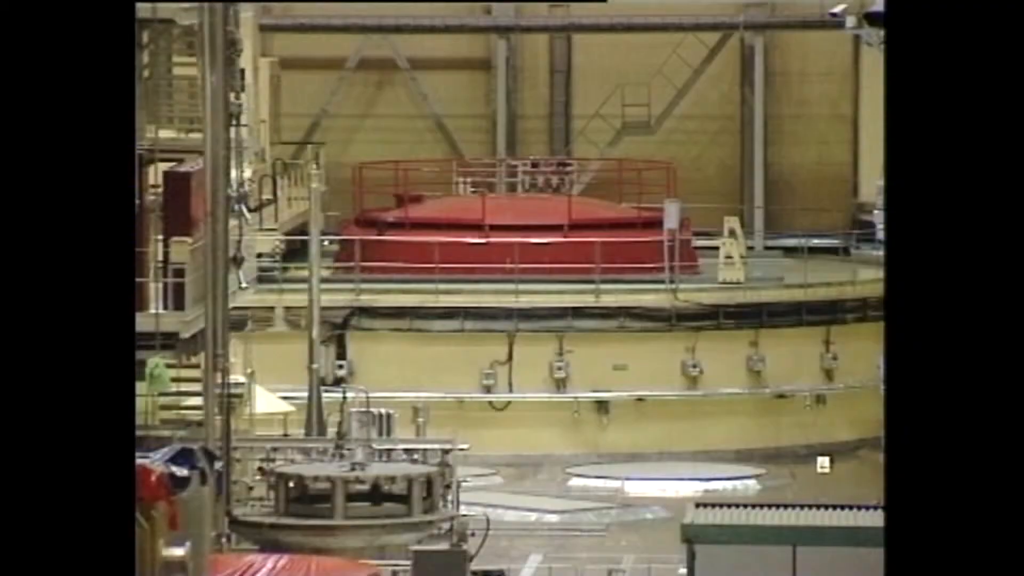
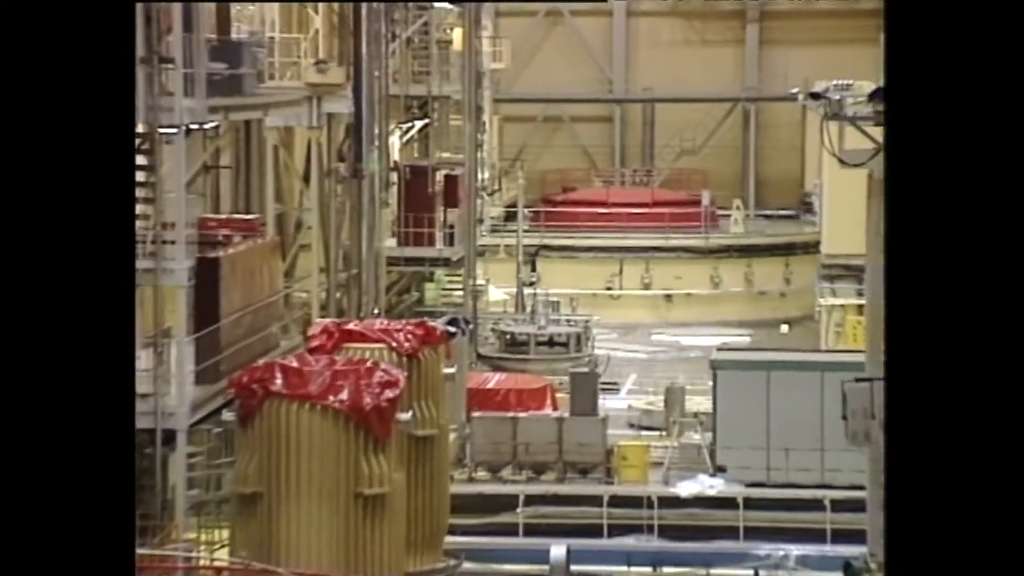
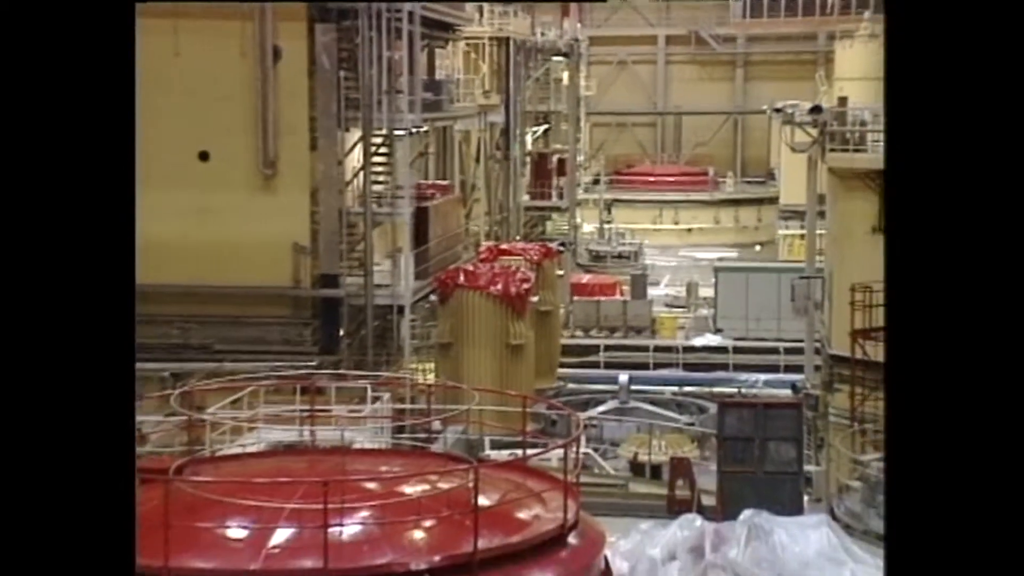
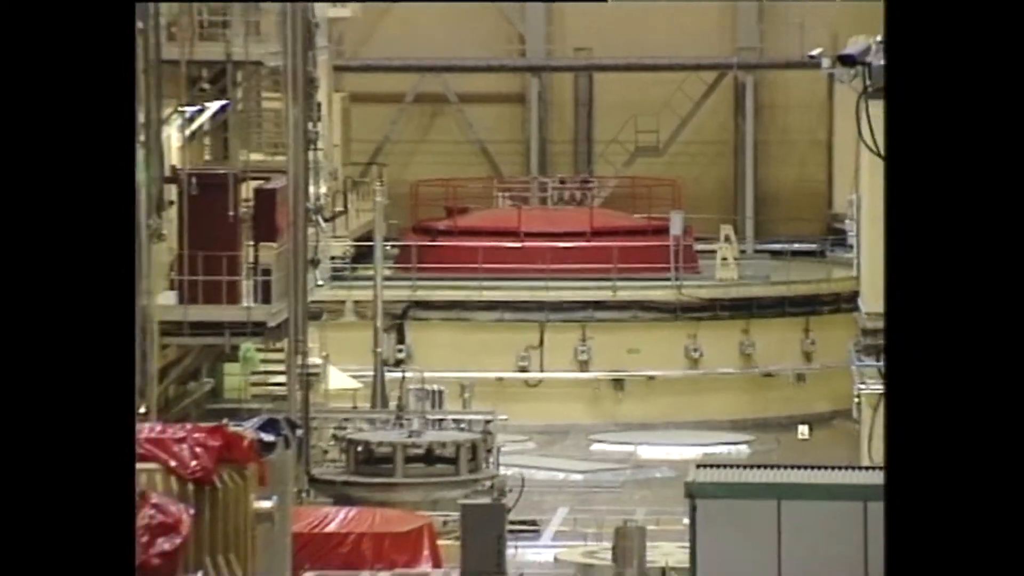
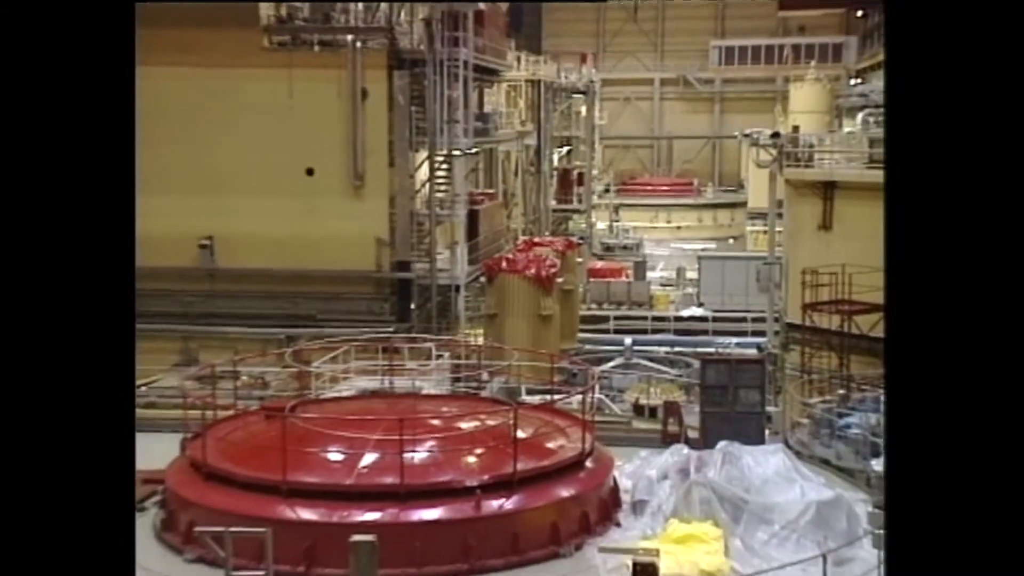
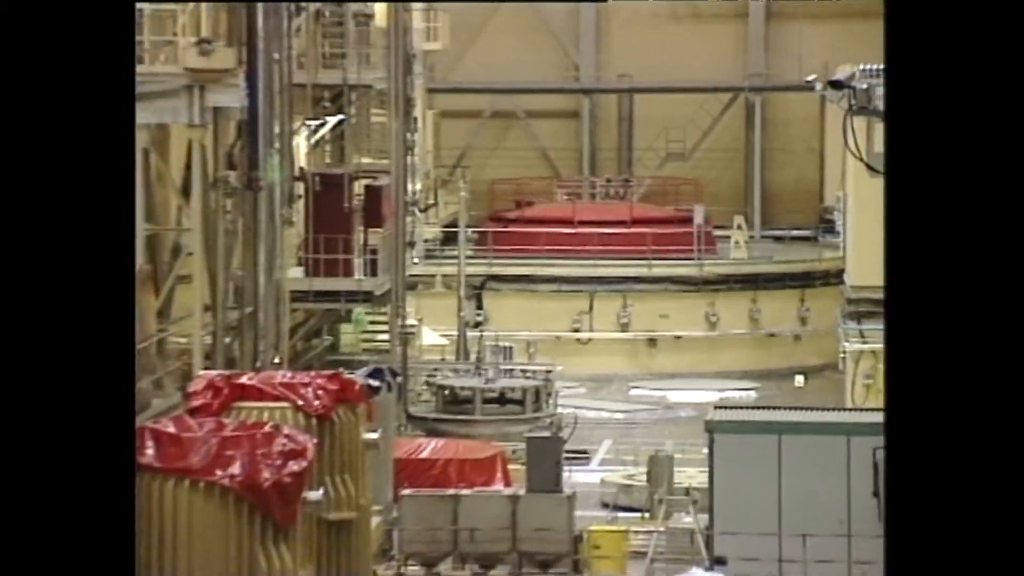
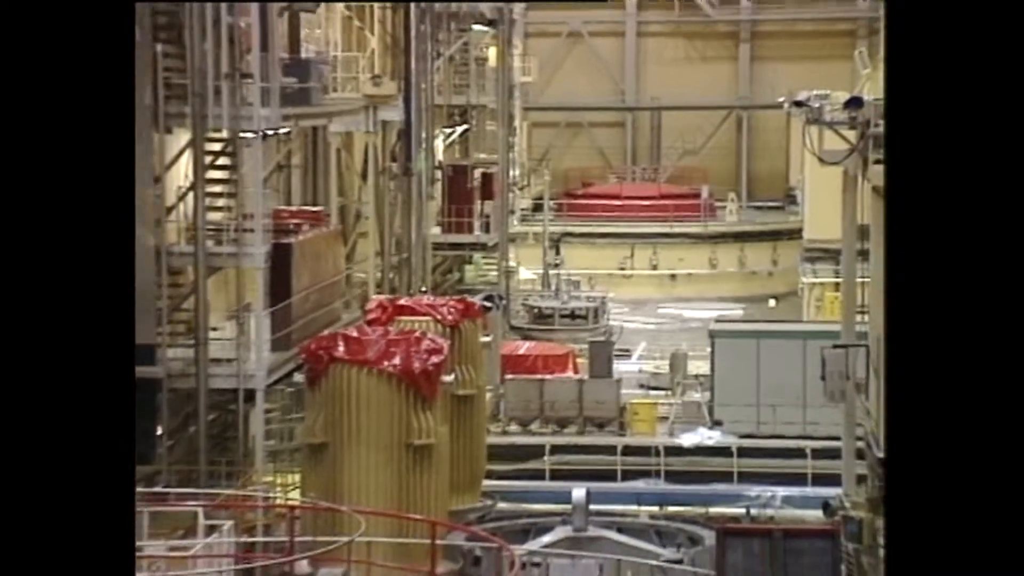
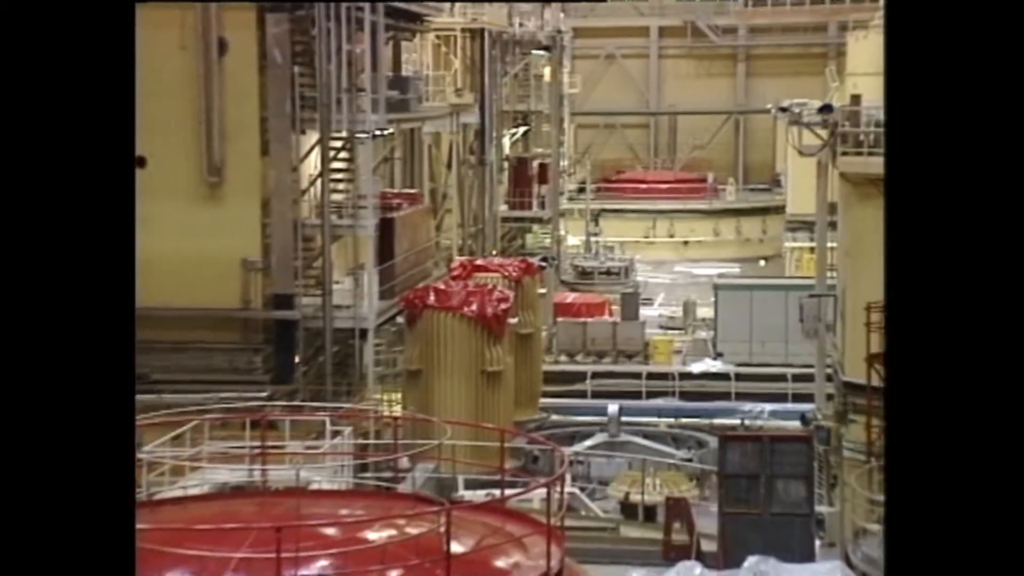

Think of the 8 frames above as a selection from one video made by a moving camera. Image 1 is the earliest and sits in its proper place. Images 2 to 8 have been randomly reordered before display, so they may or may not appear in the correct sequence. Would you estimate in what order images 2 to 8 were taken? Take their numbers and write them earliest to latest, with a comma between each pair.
4, 6, 2, 7, 8, 3, 5
